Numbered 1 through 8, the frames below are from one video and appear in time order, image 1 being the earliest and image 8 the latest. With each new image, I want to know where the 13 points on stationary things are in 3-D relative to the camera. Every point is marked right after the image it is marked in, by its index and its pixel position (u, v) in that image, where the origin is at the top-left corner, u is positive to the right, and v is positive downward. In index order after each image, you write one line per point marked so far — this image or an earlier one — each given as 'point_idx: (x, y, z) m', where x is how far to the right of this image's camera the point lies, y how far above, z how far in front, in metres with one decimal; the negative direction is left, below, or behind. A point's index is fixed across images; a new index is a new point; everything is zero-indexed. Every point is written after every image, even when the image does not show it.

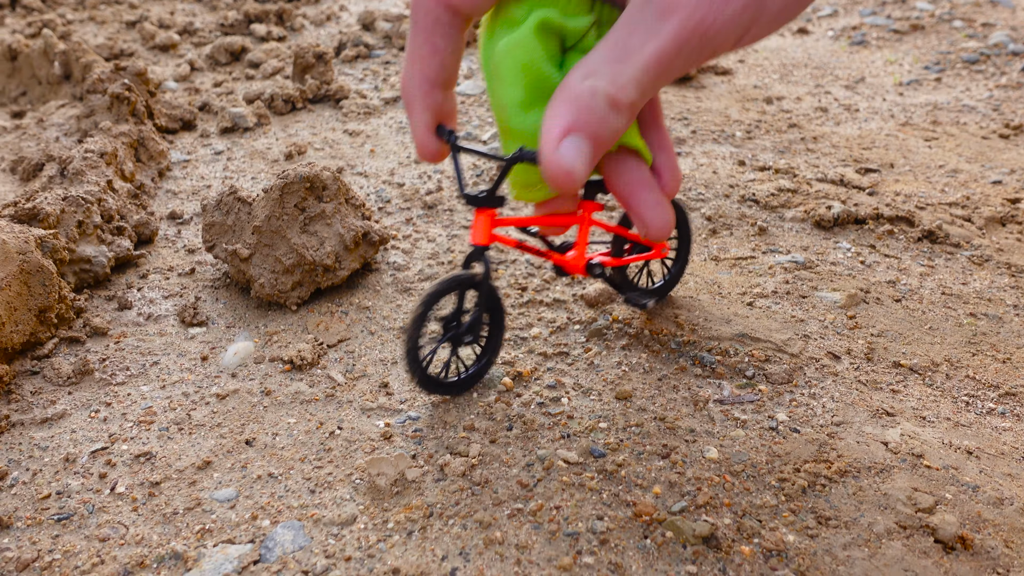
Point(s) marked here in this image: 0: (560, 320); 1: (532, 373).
0: (+0.1, -0.1, +2.9) m
1: (+0.1, -0.2, +2.6) m
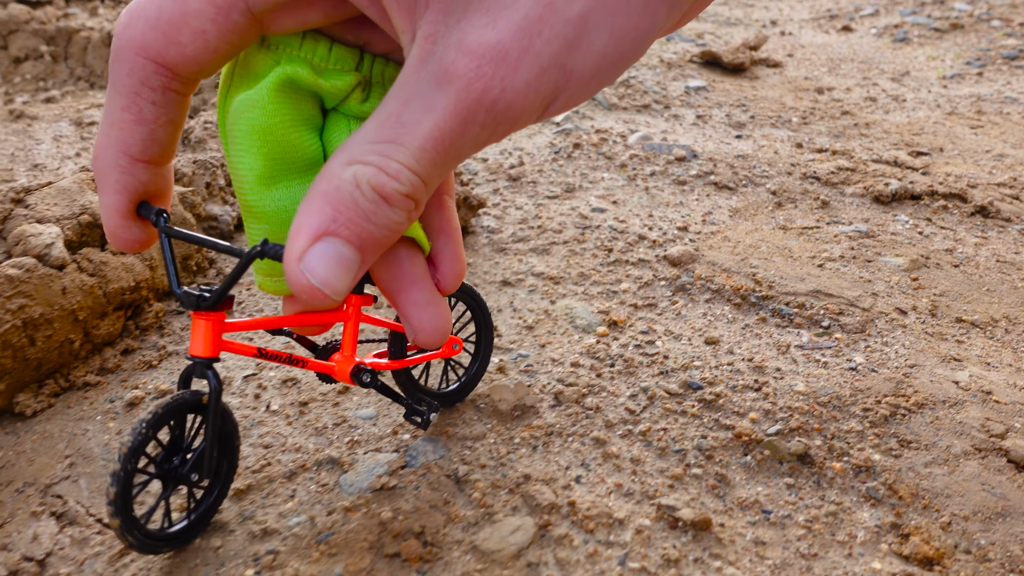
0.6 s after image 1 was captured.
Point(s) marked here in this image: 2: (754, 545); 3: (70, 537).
0: (+0.4, 0.0, +3.2) m
1: (+0.3, -0.1, +2.9) m
2: (+0.5, -0.5, +1.9) m
3: (-0.9, -0.5, +2.0) m
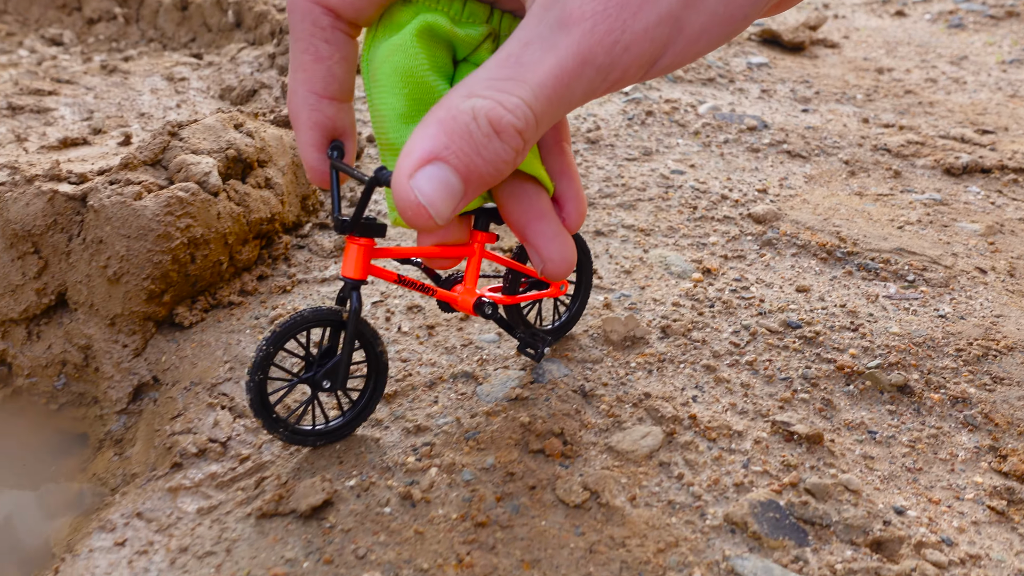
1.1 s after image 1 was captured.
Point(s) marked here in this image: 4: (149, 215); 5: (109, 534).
0: (+0.7, +0.2, +3.4) m
1: (+0.6, +0.1, +3.1) m
2: (+0.7, -0.4, +2.1) m
3: (-0.6, -0.3, +2.3) m
4: (-0.9, +0.2, +2.4) m
5: (-0.7, -0.5, +1.9) m
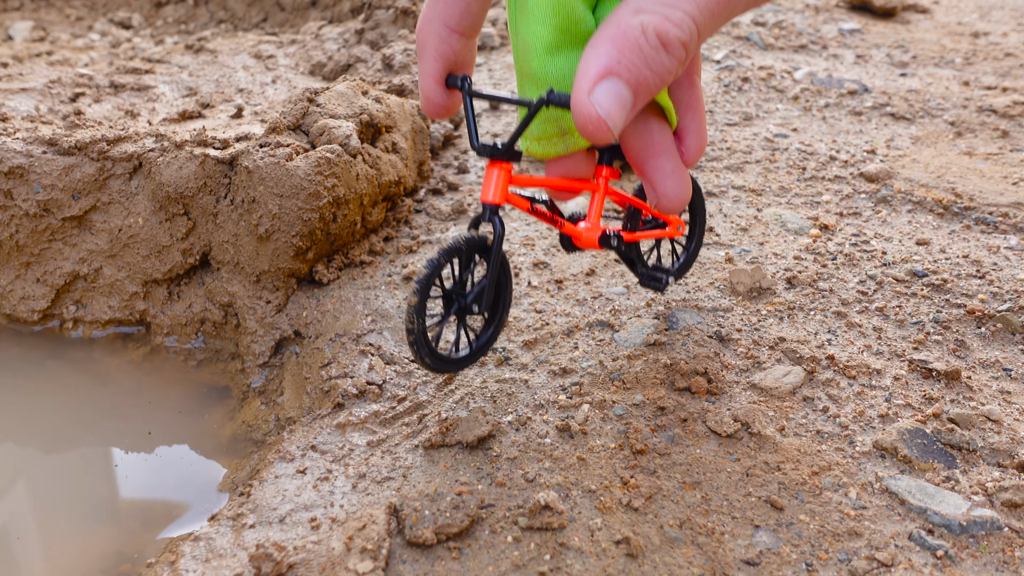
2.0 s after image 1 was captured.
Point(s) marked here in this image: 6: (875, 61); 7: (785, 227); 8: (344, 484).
0: (+1.1, +0.3, +3.5) m
1: (+1.0, +0.2, +3.2) m
2: (+1.1, -0.2, +2.2) m
3: (-0.3, -0.2, +2.4) m
4: (-0.5, +0.3, +2.6) m
5: (-0.4, -0.4, +2.1) m
6: (+1.8, +1.1, +5.1) m
7: (+0.9, +0.2, +3.2) m
8: (-0.3, -0.4, +2.0) m
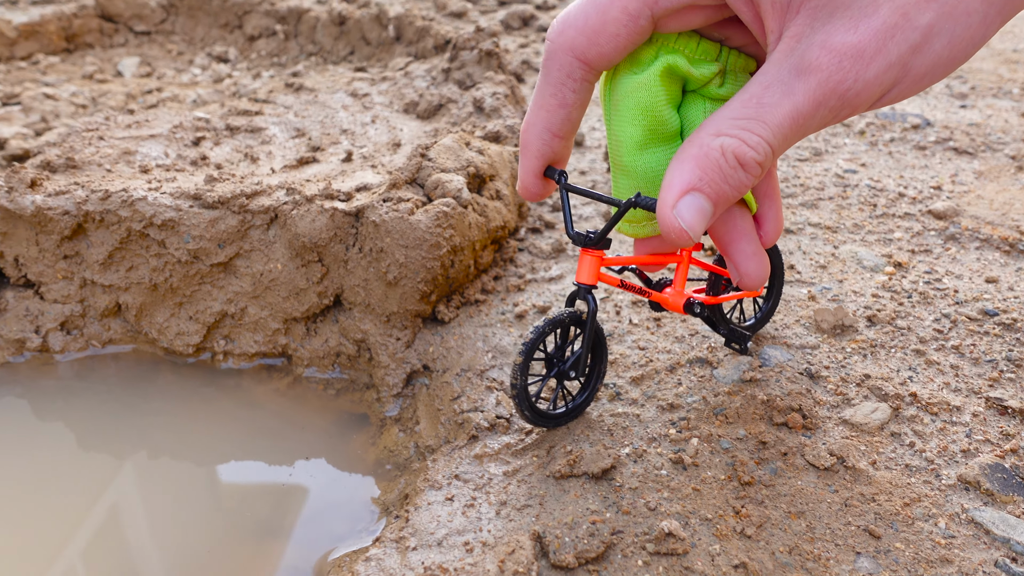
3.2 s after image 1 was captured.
0: (+1.5, +0.2, +3.7) m
1: (+1.3, +0.1, +3.4) m
2: (+1.3, -0.3, +2.4) m
3: (0.0, -0.3, +2.7) m
4: (-0.2, +0.2, +2.8) m
5: (-0.2, -0.5, +2.4) m
6: (+2.2, +1.0, +5.3) m
7: (+1.2, +0.1, +3.5) m
8: (0.0, -0.5, +2.2) m
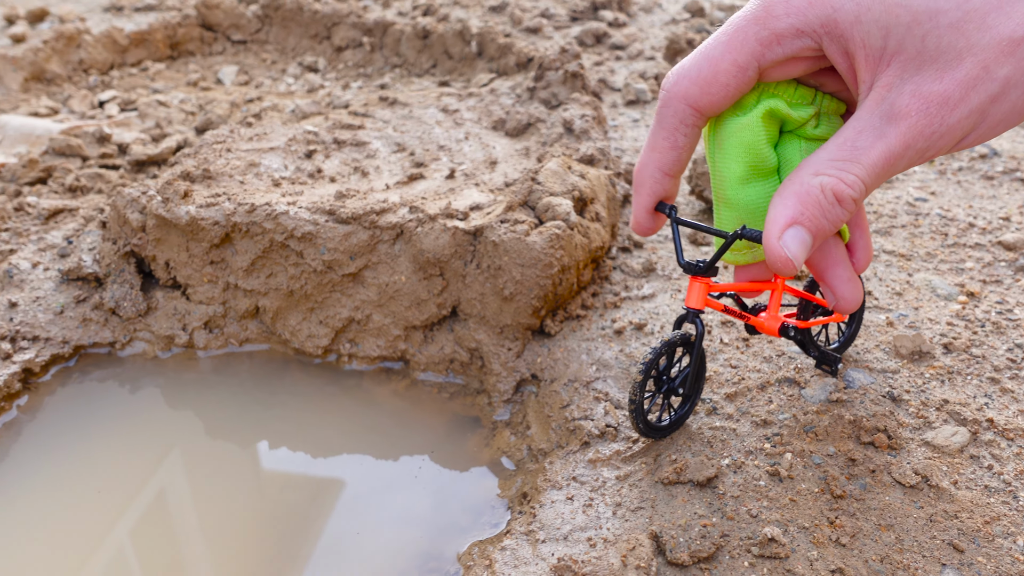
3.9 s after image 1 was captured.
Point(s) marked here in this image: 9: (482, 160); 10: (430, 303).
0: (+1.8, +0.1, +3.9) m
1: (+1.7, 0.0, +3.6) m
2: (+1.6, -0.4, +2.6) m
3: (+0.3, -0.4, +3.0) m
4: (+0.1, +0.1, +3.1) m
5: (+0.1, -0.5, +2.6) m
6: (+2.6, +0.9, +5.4) m
7: (+1.5, 0.0, +3.7) m
8: (+0.2, -0.5, +2.5) m
9: (-0.1, +0.5, +4.4) m
10: (-0.3, 0.0, +3.3) m
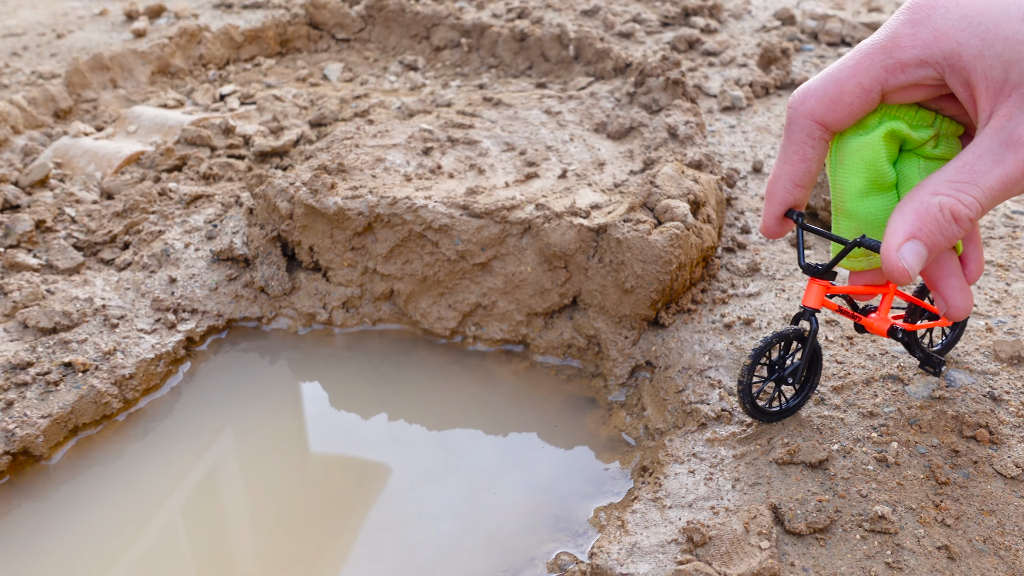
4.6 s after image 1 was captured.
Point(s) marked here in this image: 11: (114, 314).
0: (+2.3, +0.1, +4.0) m
1: (+2.1, -0.1, +3.8) m
2: (+2.0, -0.5, +2.8) m
3: (+0.7, -0.3, +3.2) m
4: (+0.5, +0.1, +3.3) m
5: (+0.5, -0.5, +2.9) m
6: (+3.2, +0.8, +5.5) m
7: (+2.0, -0.1, +3.8) m
8: (+0.6, -0.5, +2.7) m
9: (+0.4, +0.6, +4.6) m
10: (+0.1, 0.0, +3.6) m
11: (-1.5, -0.1, +3.7) m
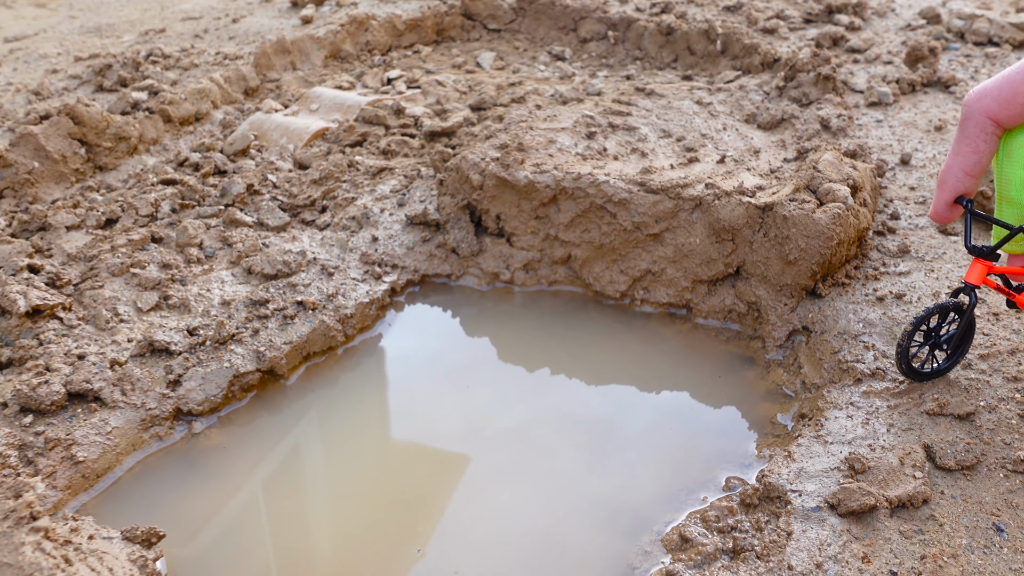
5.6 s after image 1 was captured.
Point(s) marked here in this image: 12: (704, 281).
0: (+3.0, +0.1, +4.2) m
1: (+2.8, 0.0, +4.0) m
2: (+2.5, -0.5, +3.0) m
3: (+1.3, -0.3, +3.5) m
4: (+1.1, +0.2, +3.7) m
5: (+1.0, -0.4, +3.3) m
6: (+4.1, +0.8, +5.6) m
7: (+2.6, 0.0, +4.0) m
8: (+1.1, -0.4, +3.1) m
9: (+1.2, +0.7, +5.0) m
10: (+0.8, +0.1, +4.0) m
11: (-0.8, +0.1, +4.3) m
12: (+0.8, 0.0, +4.1) m
